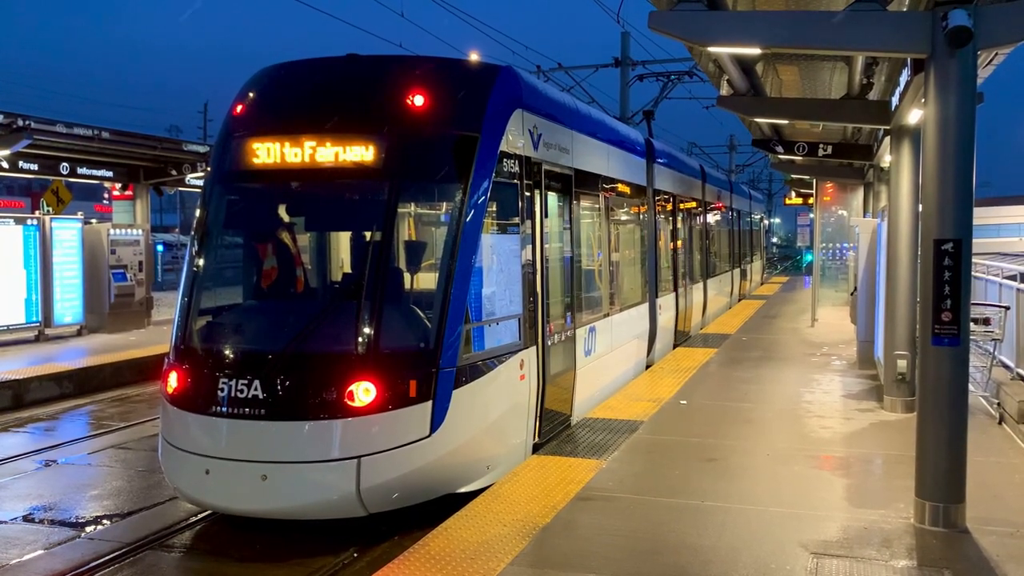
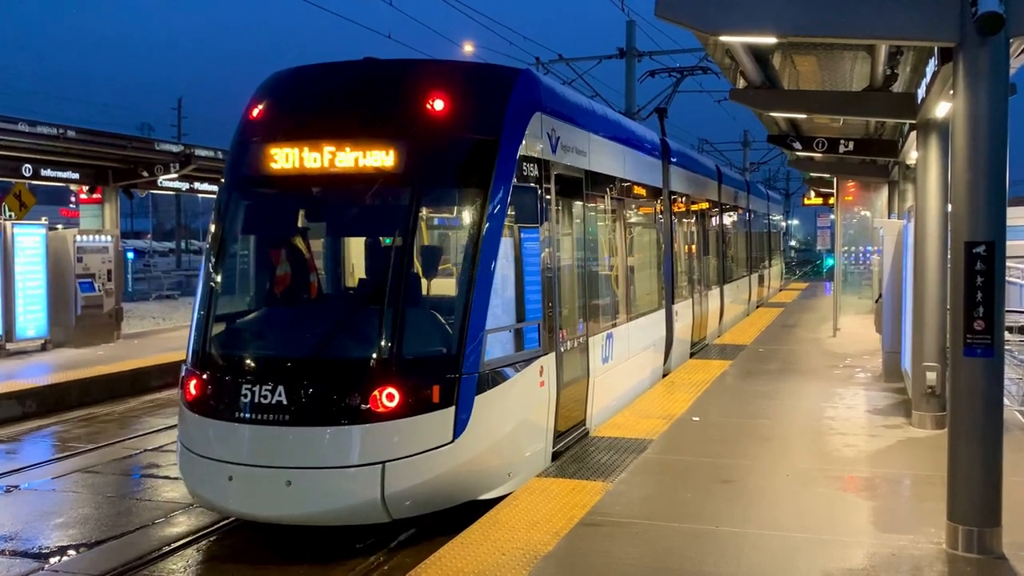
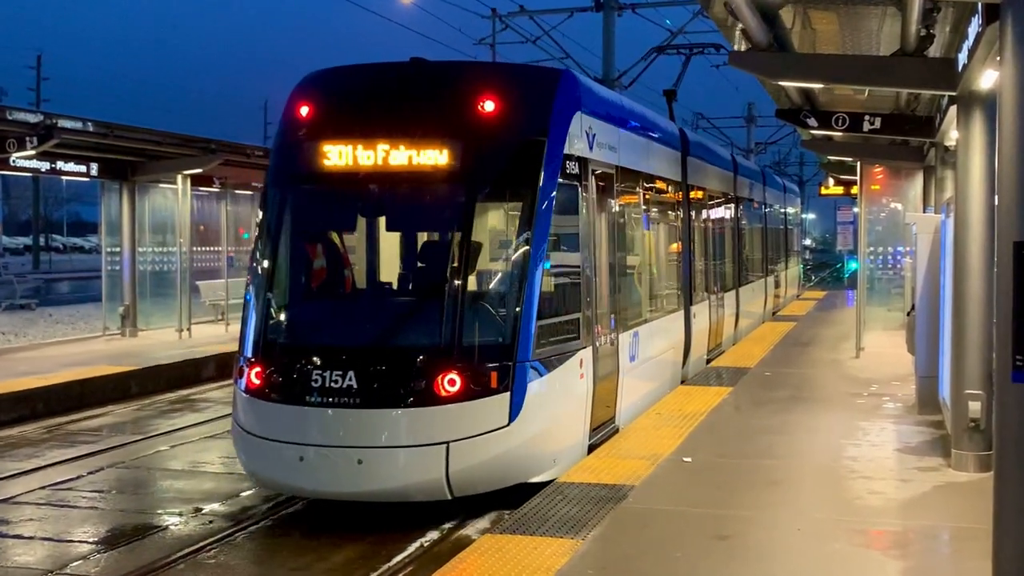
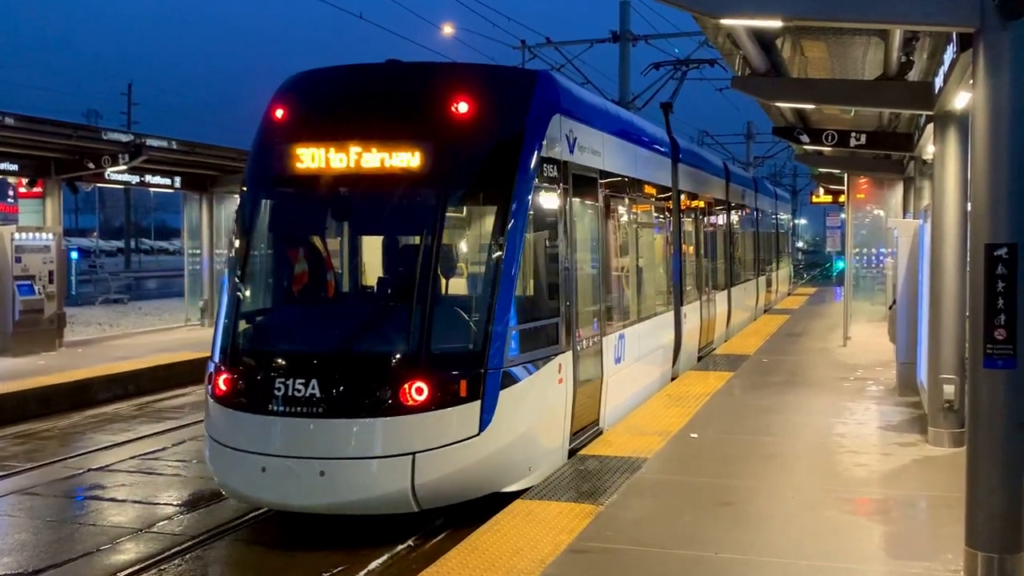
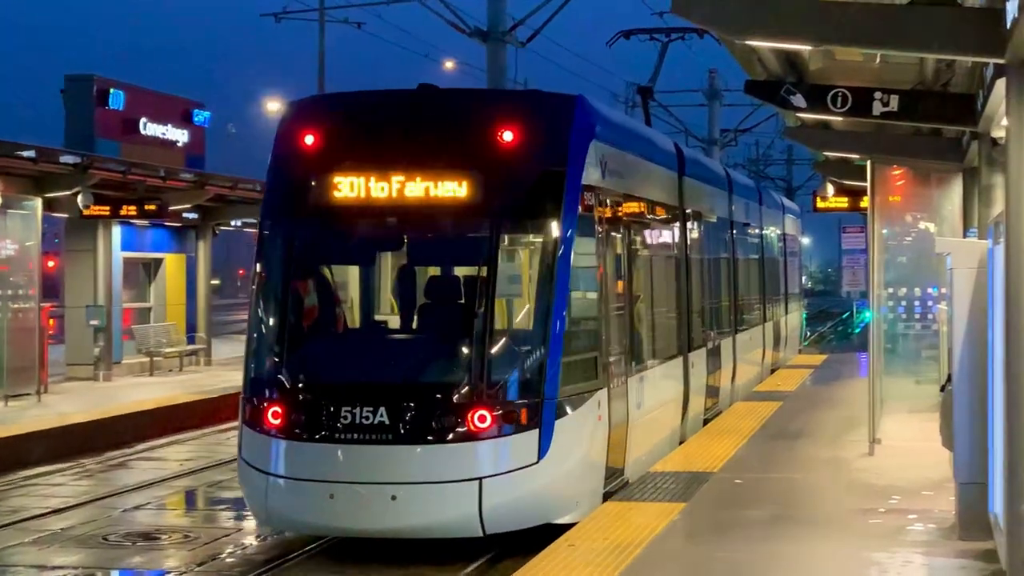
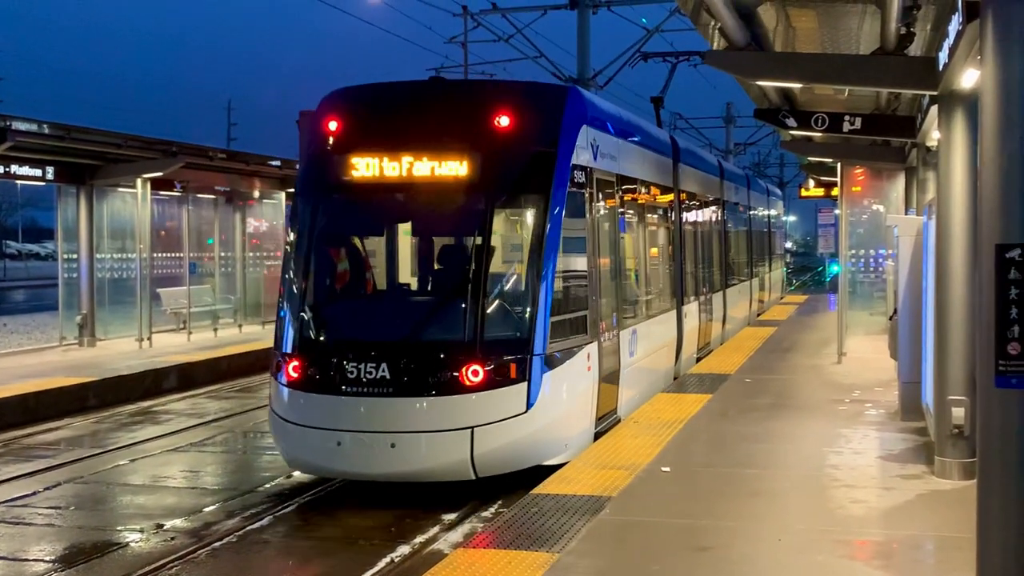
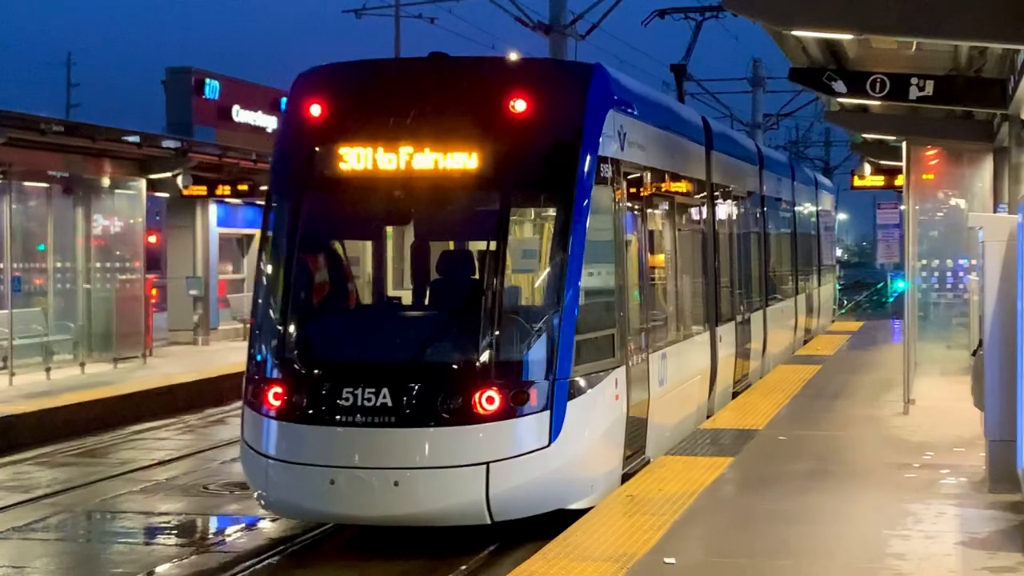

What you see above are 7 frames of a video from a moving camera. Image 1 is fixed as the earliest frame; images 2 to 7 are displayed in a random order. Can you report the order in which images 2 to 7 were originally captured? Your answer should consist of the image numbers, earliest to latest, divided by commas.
2, 4, 3, 6, 7, 5
